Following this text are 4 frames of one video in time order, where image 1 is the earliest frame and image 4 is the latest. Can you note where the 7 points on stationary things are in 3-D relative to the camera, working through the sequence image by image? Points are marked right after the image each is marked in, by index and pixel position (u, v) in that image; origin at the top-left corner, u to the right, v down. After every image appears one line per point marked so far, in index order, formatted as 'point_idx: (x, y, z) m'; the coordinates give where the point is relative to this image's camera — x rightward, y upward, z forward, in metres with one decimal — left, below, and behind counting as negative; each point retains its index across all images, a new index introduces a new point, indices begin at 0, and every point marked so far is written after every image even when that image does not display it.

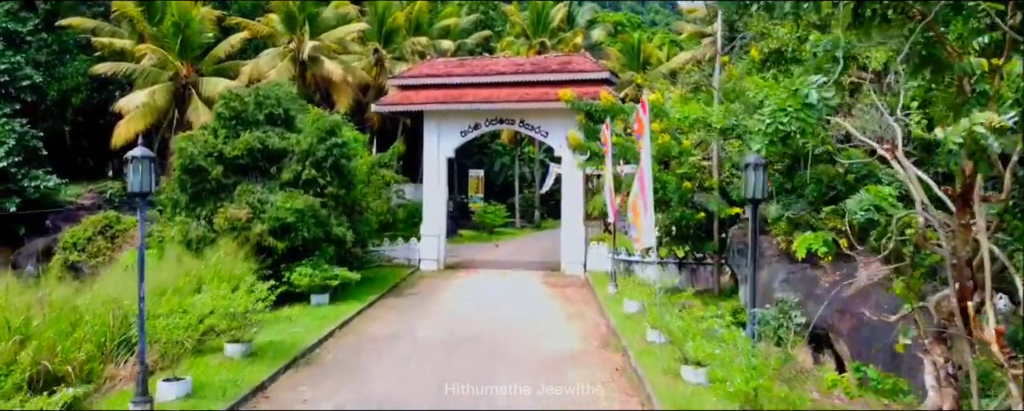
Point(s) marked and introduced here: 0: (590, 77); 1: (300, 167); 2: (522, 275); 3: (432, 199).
0: (+1.9, +2.9, +17.5) m
1: (-3.8, +0.7, +13.6) m
2: (+0.2, -1.7, +18.4) m
3: (-2.0, +0.1, +18.9) m
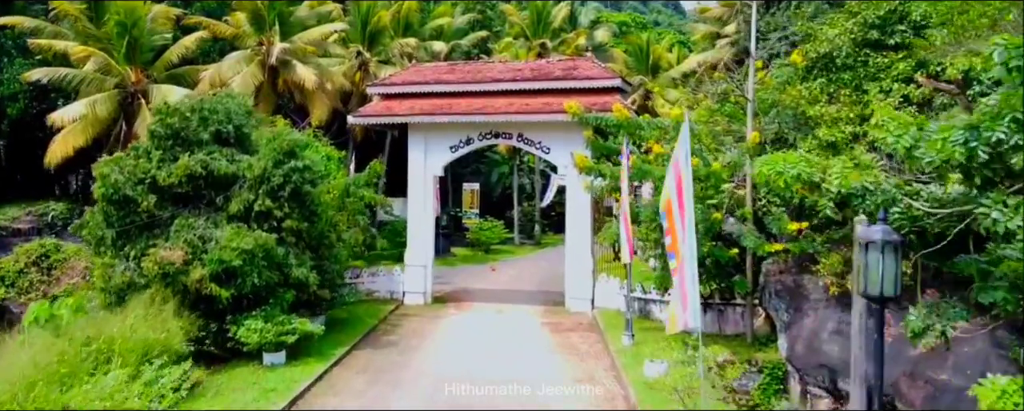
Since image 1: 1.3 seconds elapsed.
0: (+1.8, +2.4, +15.2) m
1: (-3.8, +0.1, +11.2) m
2: (+0.2, -2.2, +16.1) m
3: (-2.0, -0.4, +16.6) m
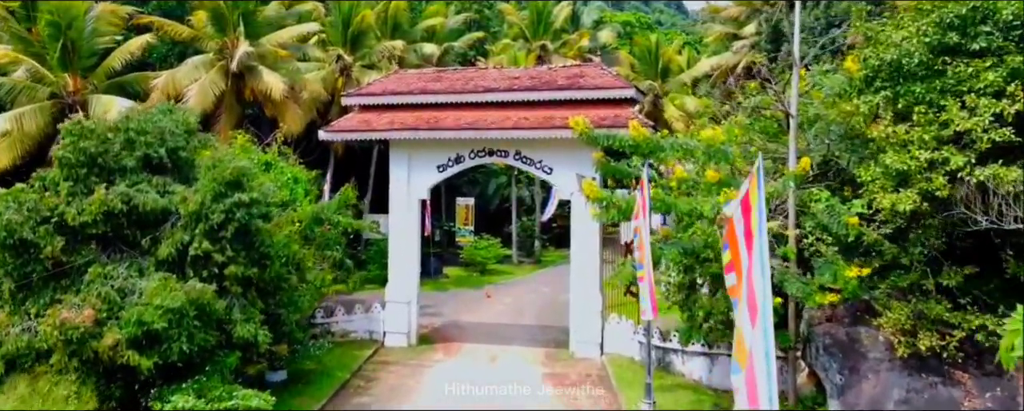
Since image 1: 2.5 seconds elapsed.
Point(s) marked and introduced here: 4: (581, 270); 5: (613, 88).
0: (+1.7, +1.9, +13.0) m
1: (-3.9, -0.4, +9.1) m
2: (+0.1, -2.7, +14.0) m
3: (-2.1, -0.9, +14.4) m
4: (+1.2, -1.1, +13.4) m
5: (+1.7, +2.0, +12.9) m
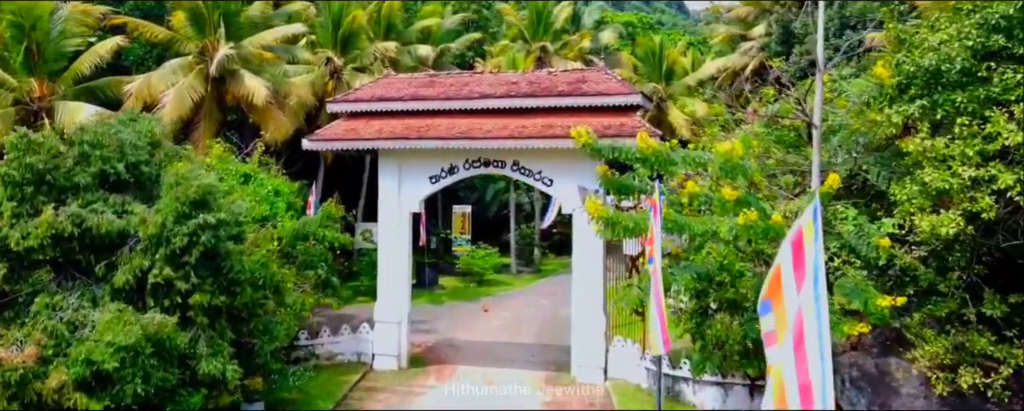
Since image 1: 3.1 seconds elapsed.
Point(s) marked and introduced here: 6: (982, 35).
0: (+1.7, +1.6, +12.1) m
1: (-3.9, -0.6, +8.2) m
2: (+0.1, -3.0, +13.0) m
3: (-2.2, -1.2, +13.5) m
4: (+1.2, -1.4, +12.5) m
5: (+1.7, +1.8, +12.0) m
6: (+5.2, +1.9, +8.4) m
